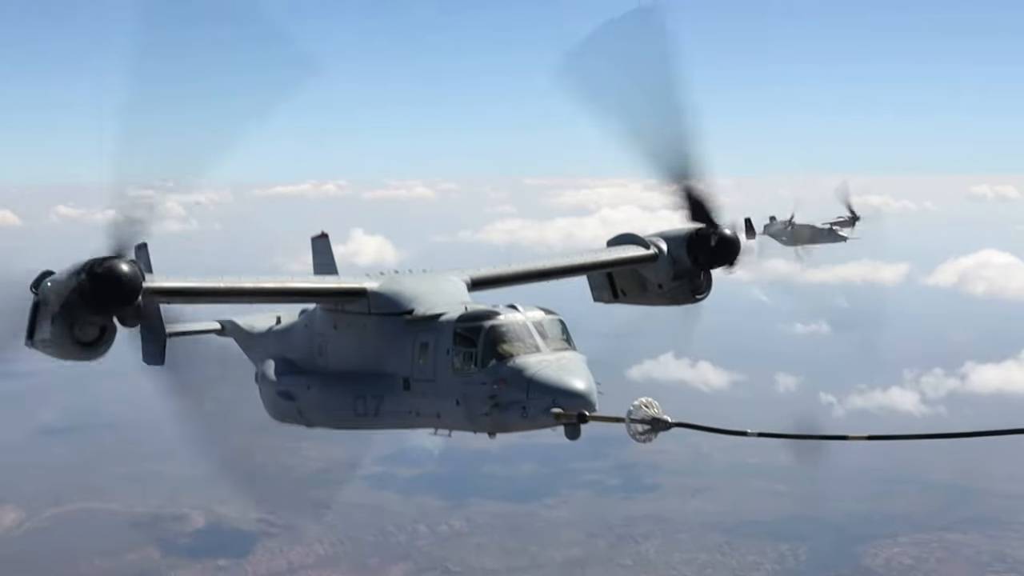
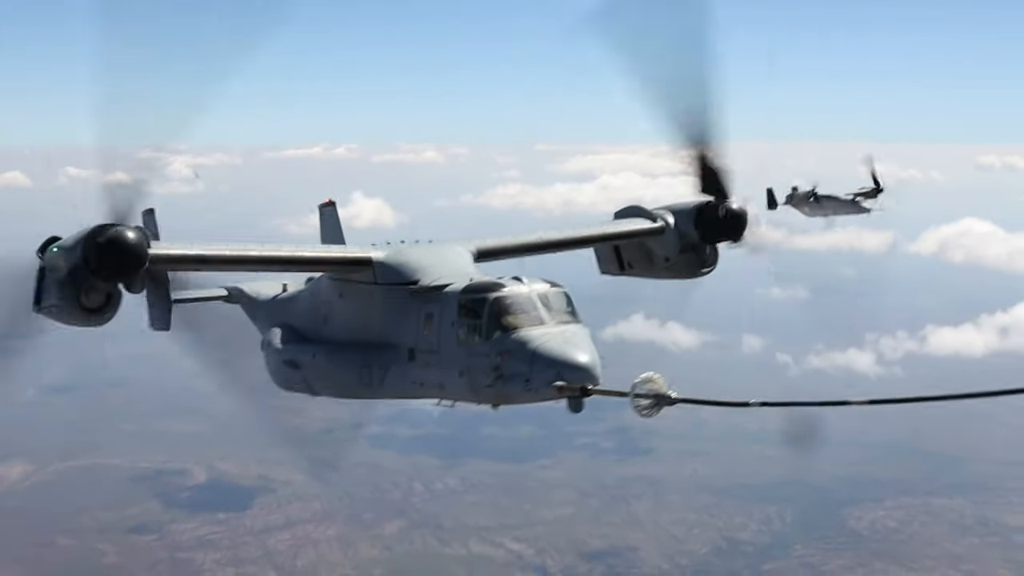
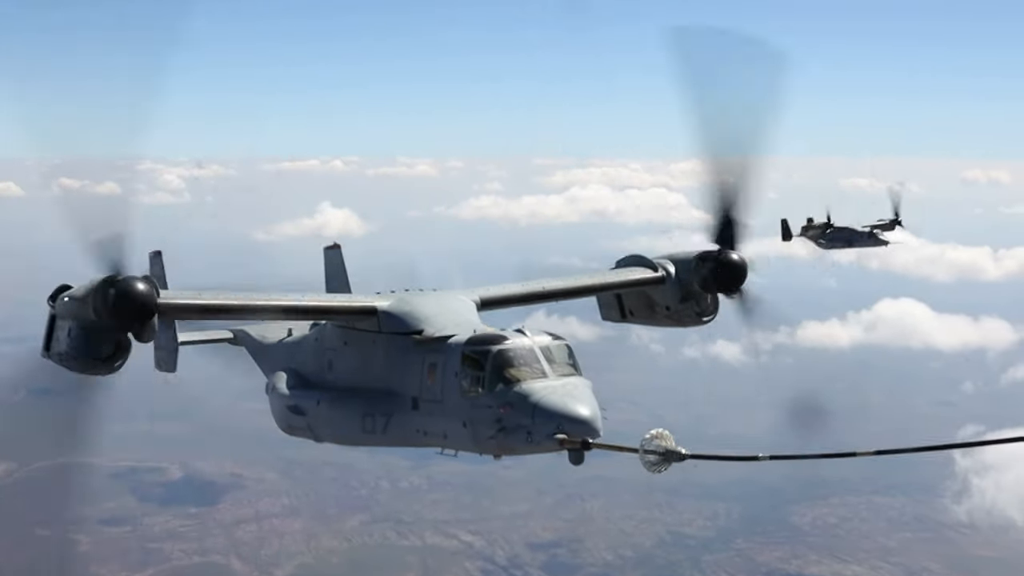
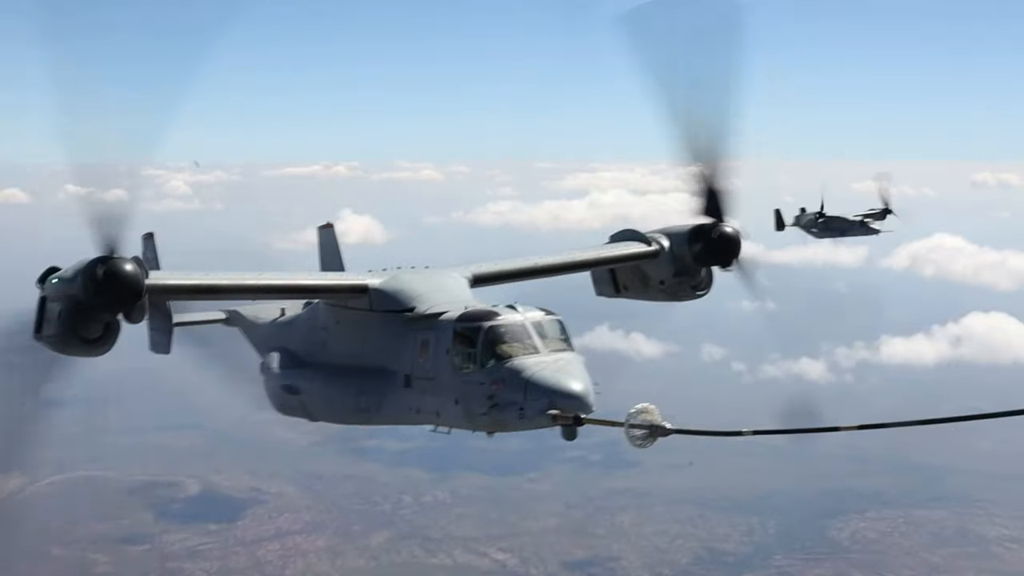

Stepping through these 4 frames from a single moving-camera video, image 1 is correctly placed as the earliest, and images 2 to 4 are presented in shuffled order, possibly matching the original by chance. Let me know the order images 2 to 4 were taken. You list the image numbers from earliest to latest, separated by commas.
2, 4, 3
